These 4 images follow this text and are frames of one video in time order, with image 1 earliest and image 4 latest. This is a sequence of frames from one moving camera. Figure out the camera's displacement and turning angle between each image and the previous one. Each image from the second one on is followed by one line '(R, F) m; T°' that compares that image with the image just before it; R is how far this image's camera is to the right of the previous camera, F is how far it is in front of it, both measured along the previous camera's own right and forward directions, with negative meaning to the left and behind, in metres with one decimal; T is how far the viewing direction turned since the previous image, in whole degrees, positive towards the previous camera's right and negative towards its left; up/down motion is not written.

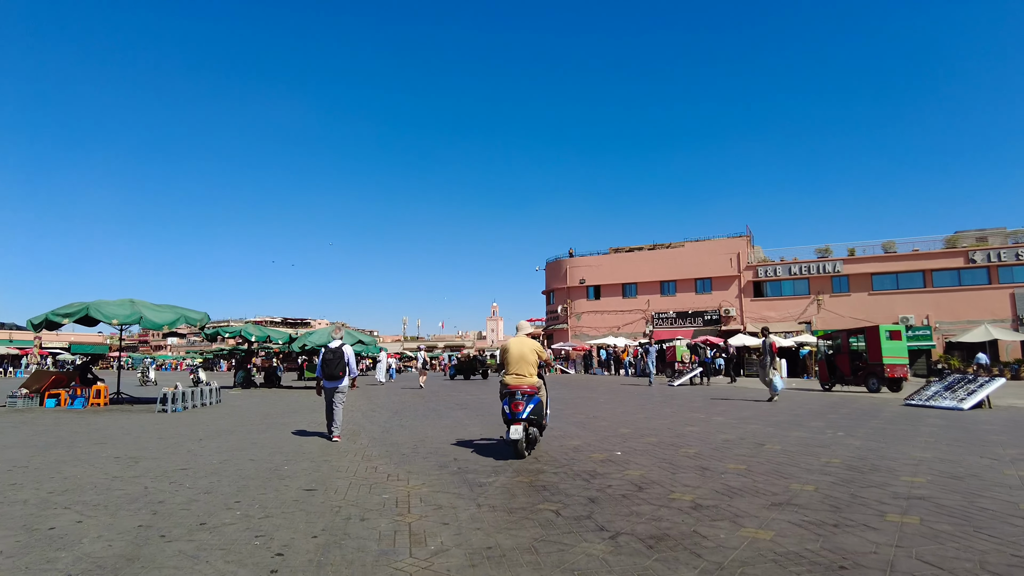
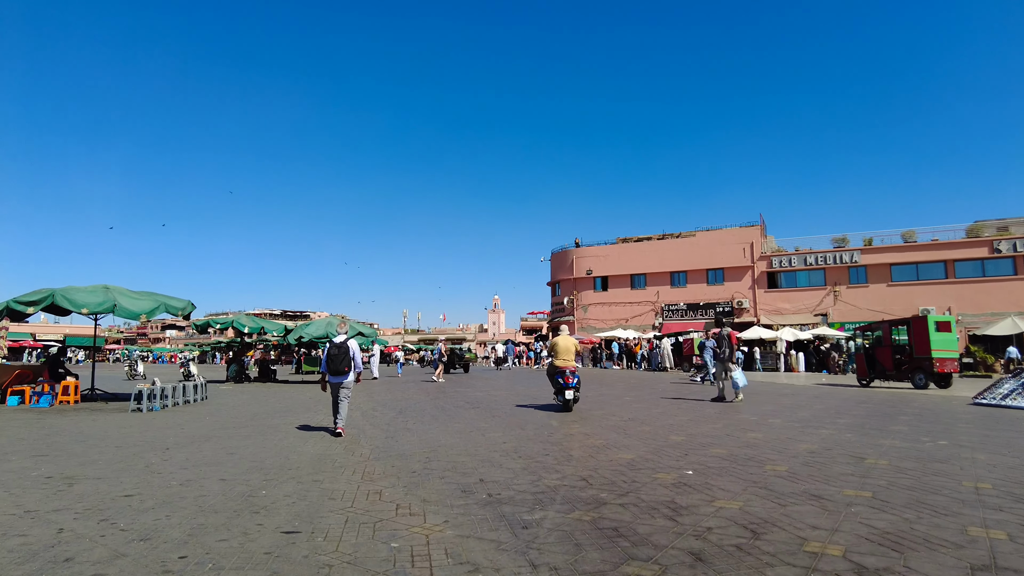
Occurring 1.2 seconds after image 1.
(-0.3, +1.5) m; 0°
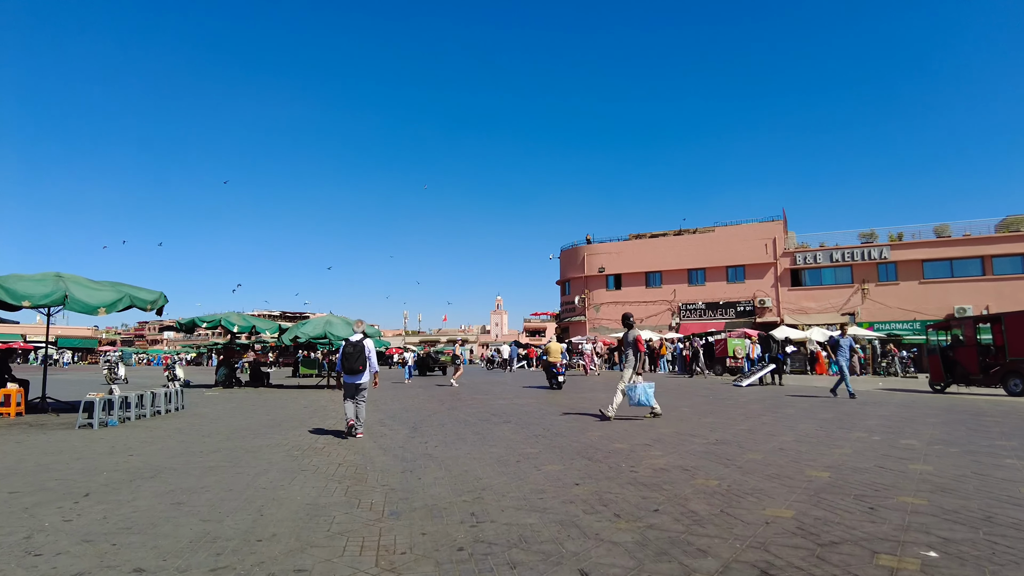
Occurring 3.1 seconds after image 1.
(-0.6, +2.3) m; 0°
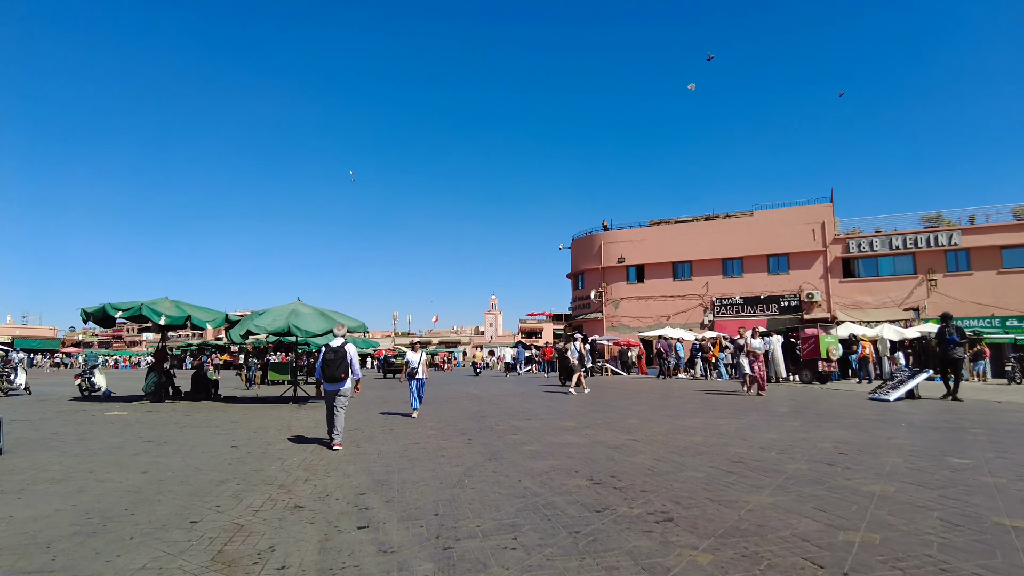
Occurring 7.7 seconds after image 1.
(-1.1, +5.9) m; +1°
